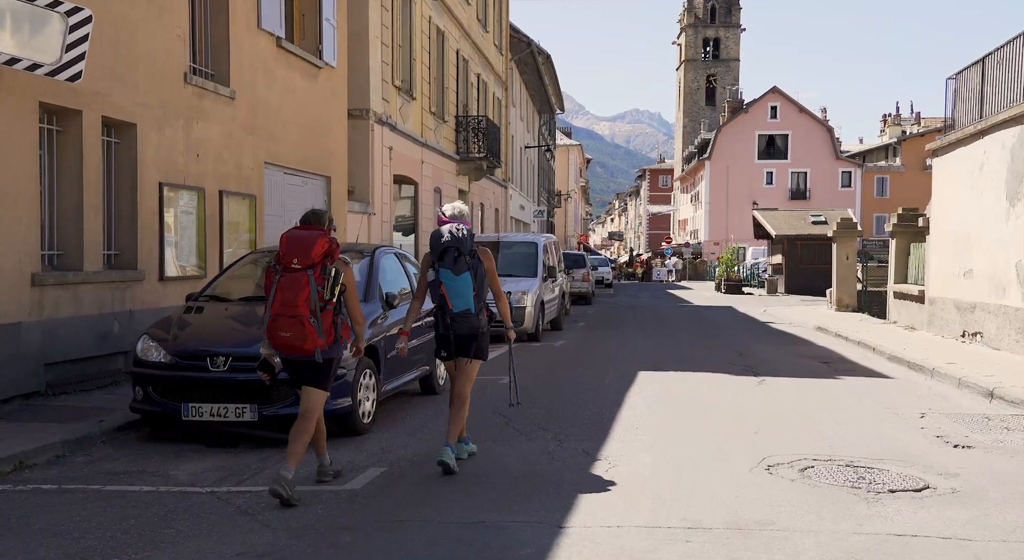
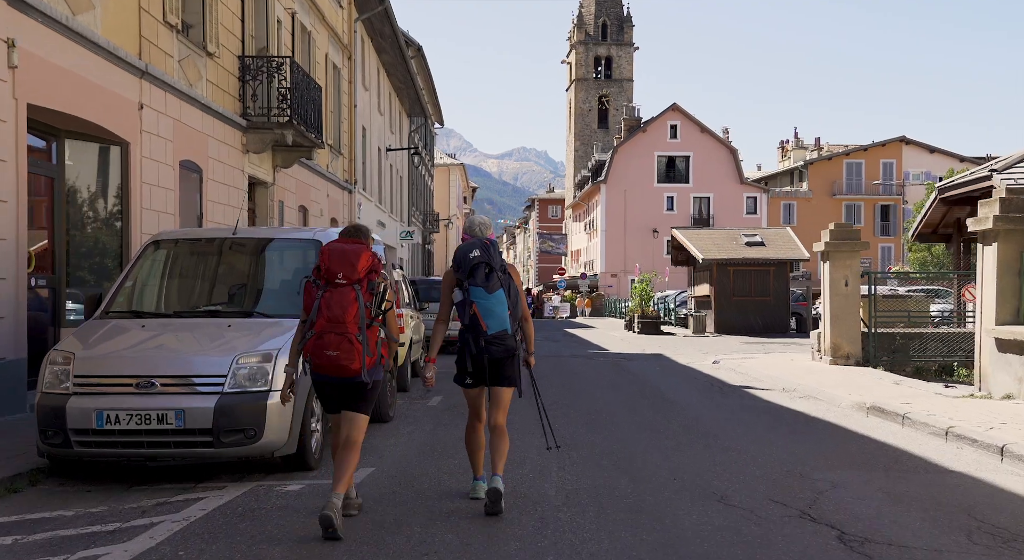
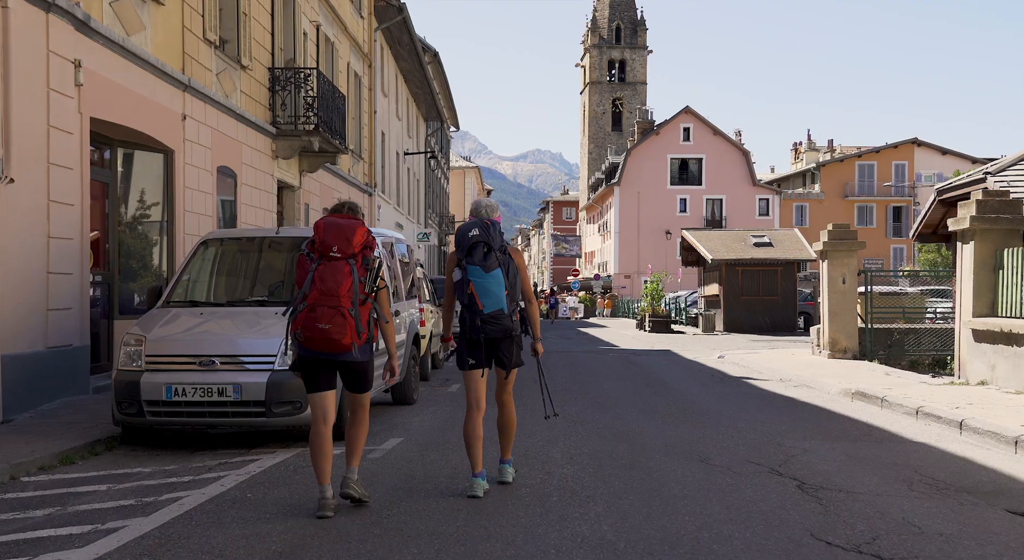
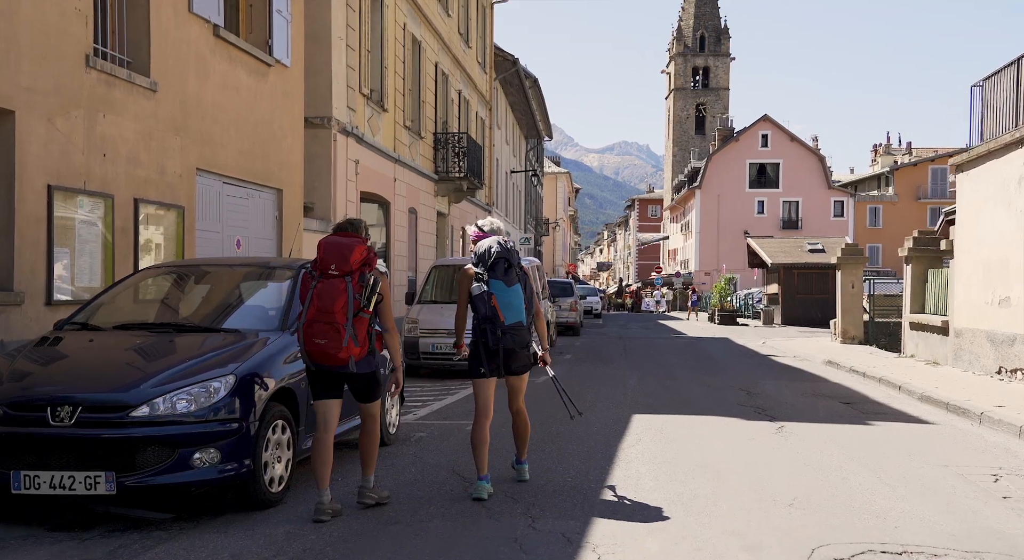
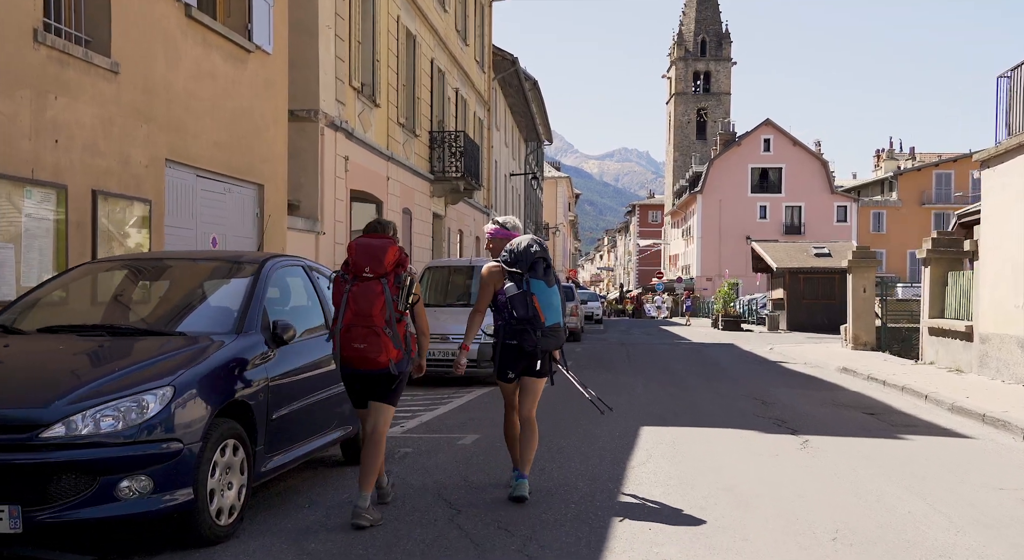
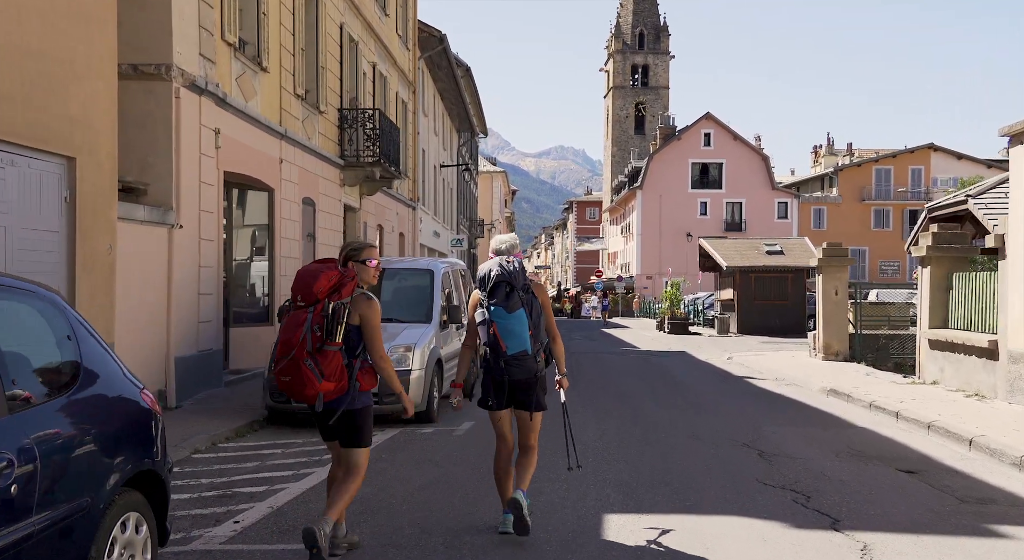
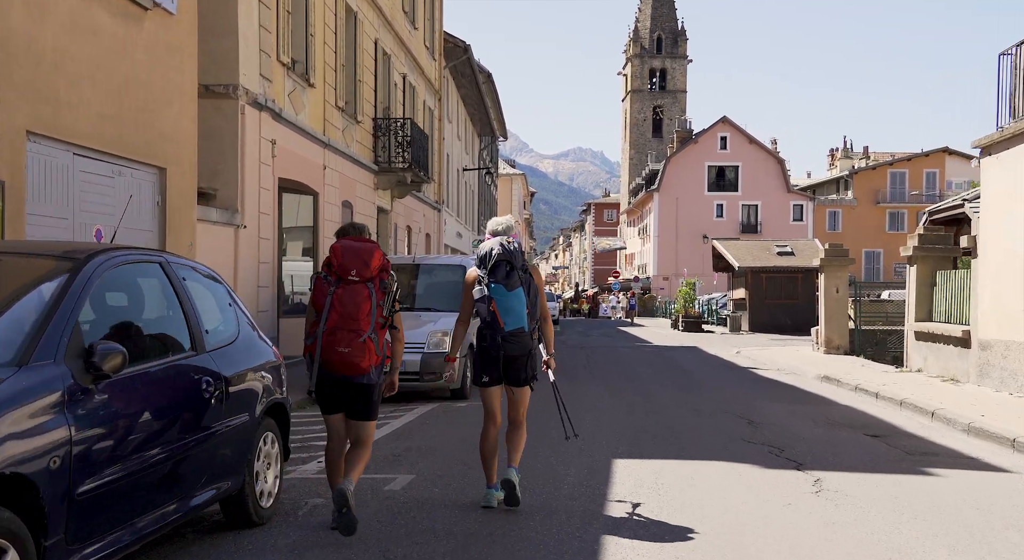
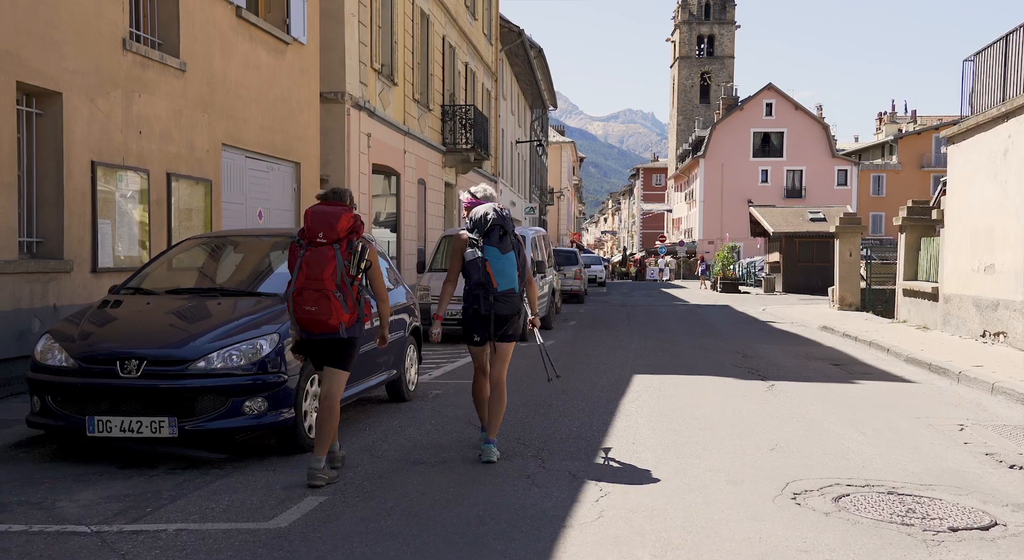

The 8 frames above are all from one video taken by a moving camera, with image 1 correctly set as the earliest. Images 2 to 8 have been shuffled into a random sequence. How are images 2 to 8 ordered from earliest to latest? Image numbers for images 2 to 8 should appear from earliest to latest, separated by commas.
8, 4, 5, 7, 6, 3, 2
